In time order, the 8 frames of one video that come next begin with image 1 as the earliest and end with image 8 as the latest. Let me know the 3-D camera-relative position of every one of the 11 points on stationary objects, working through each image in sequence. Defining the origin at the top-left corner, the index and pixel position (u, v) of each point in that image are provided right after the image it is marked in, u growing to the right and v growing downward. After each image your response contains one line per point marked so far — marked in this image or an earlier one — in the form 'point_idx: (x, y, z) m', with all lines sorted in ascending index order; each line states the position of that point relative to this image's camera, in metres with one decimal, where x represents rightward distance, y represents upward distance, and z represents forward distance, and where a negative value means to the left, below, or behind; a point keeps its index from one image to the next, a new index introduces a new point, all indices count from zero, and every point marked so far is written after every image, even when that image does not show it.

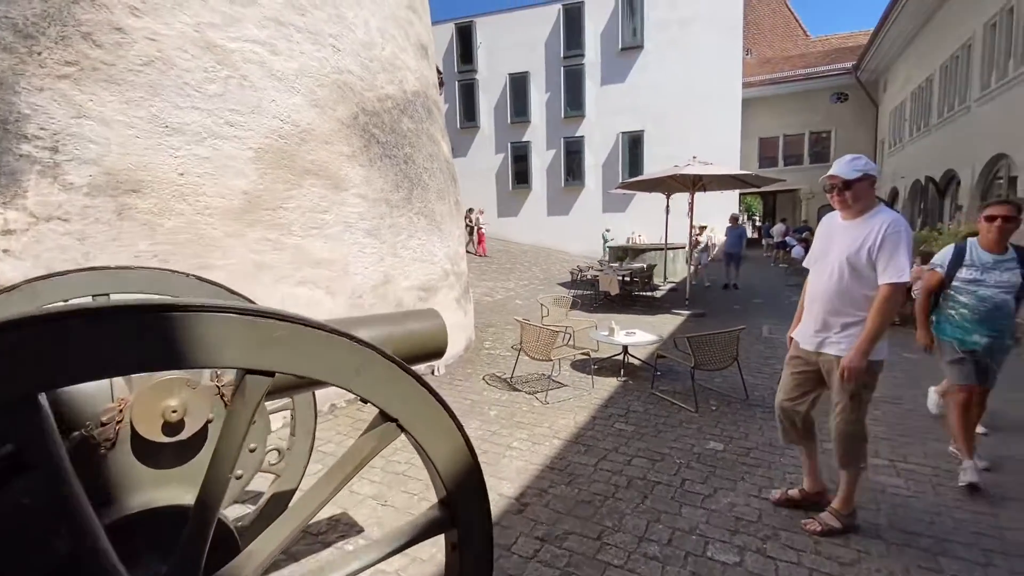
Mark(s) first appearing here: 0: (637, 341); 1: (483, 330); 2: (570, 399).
0: (+1.6, -0.7, +6.1) m
1: (-0.6, -0.8, +8.9) m
2: (+0.6, -1.2, +5.3) m
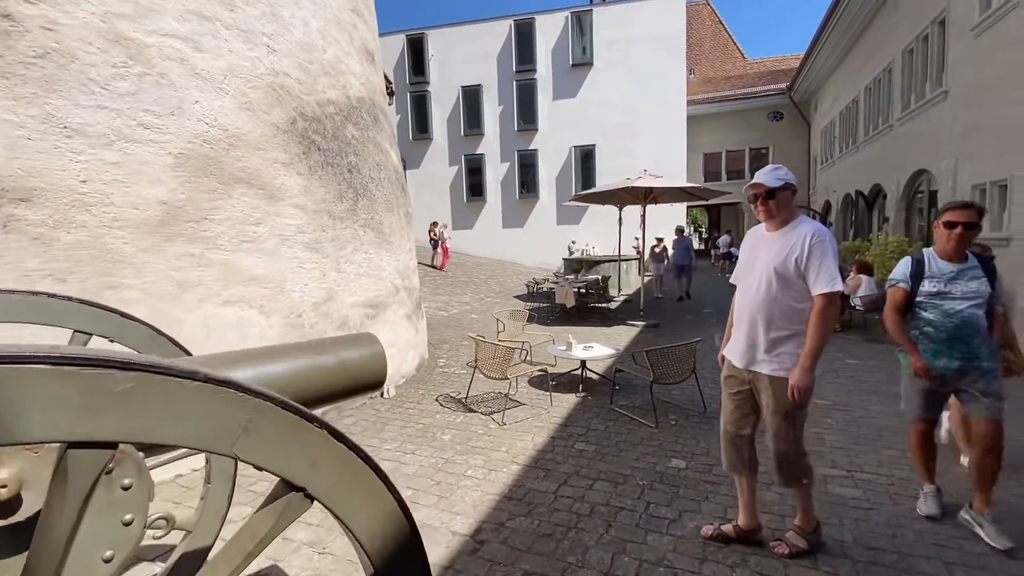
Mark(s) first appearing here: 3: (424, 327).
0: (+1.0, -0.8, +6.0) m
1: (-1.4, -1.1, +8.5) m
2: (+0.2, -1.4, +5.1) m
3: (-1.3, -0.6, +7.4) m
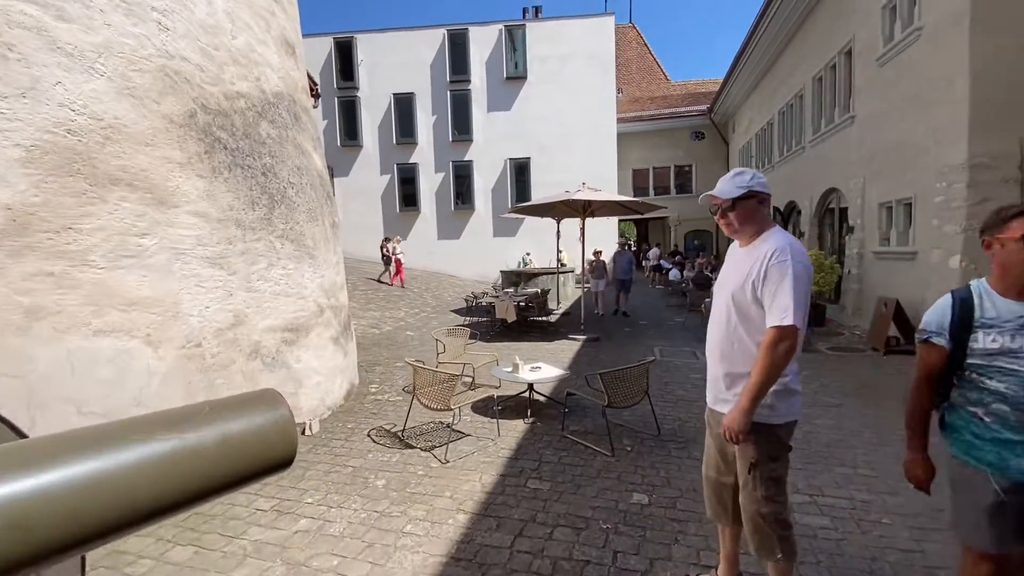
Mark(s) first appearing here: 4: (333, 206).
0: (+0.4, -1.0, +5.6) m
1: (-2.3, -1.3, +7.8) m
2: (-0.4, -1.6, +4.6) m
3: (-2.2, -0.8, +6.6) m
4: (-2.4, +1.1, +6.4) m
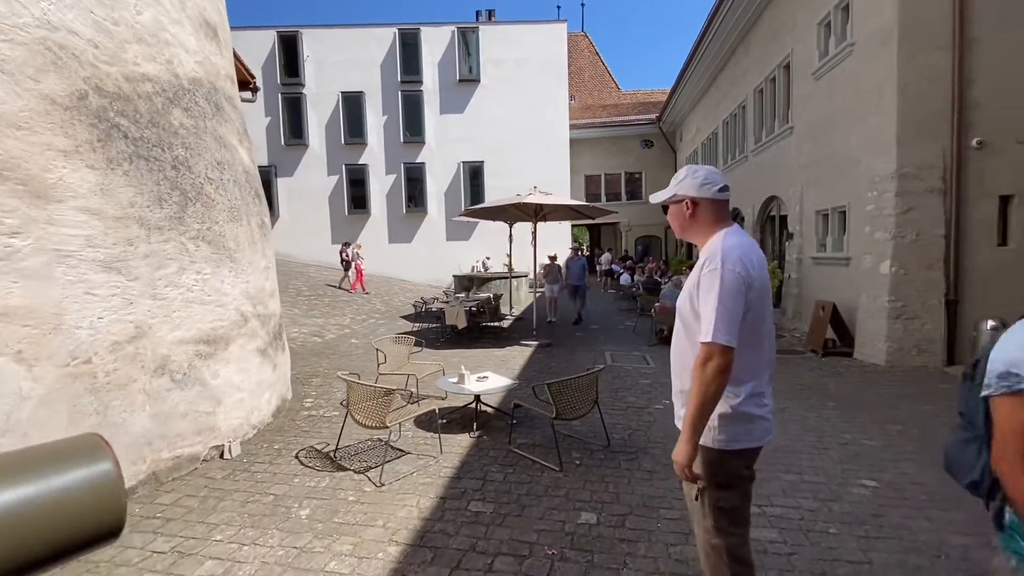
0: (-0.2, -1.1, +5.3) m
1: (-3.1, -1.4, +7.2) m
2: (-0.9, -1.6, +4.2) m
3: (-2.9, -0.9, +6.1) m
4: (-3.0, +1.0, +5.9) m
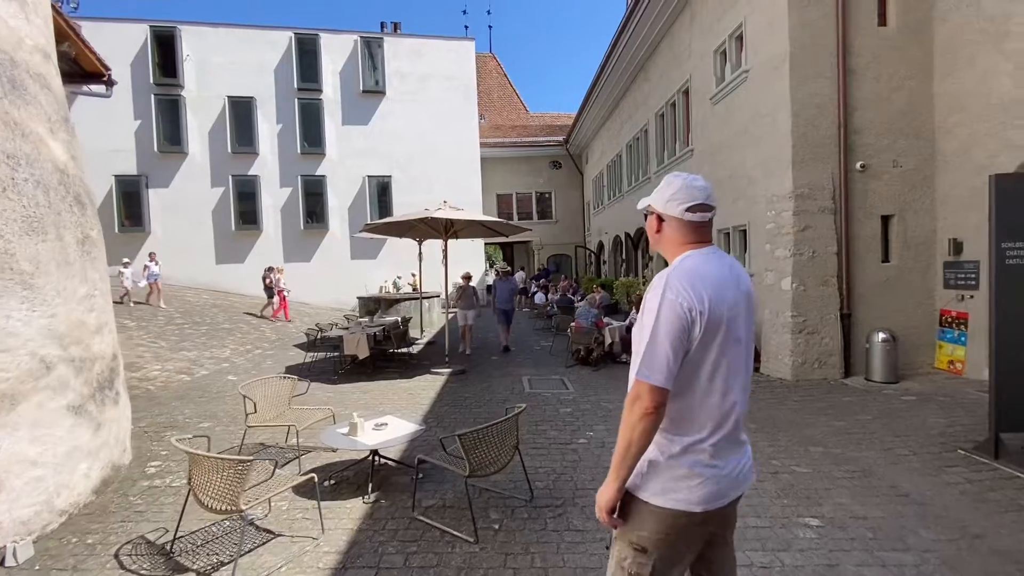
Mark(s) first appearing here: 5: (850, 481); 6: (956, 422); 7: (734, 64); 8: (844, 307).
0: (-1.1, -1.4, +4.4) m
1: (-4.3, -1.8, +5.8) m
2: (-1.5, -1.8, +3.2) m
3: (-3.8, -1.2, +4.7) m
4: (-4.0, +0.7, +4.5) m
5: (+3.1, -1.8, +4.5) m
6: (+5.5, -1.7, +6.0) m
7: (+4.8, +4.8, +10.5) m
8: (+5.8, -0.3, +8.4) m
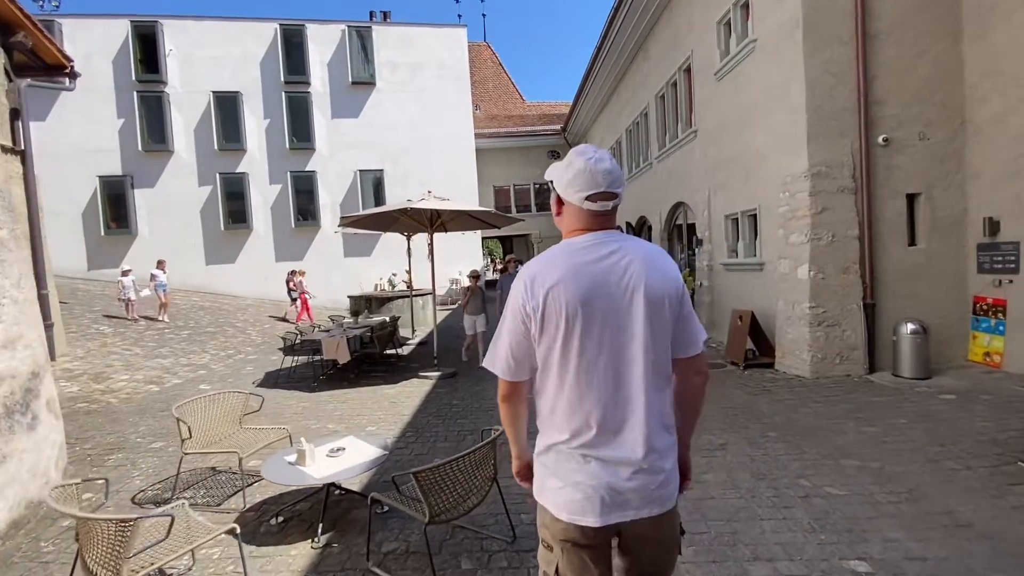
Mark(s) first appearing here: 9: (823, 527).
0: (-1.3, -1.4, +3.7) m
1: (-4.4, -1.9, +5.1) m
2: (-1.7, -1.9, +2.5) m
3: (-4.0, -1.3, +4.0) m
4: (-4.2, +0.6, +3.8) m
5: (+3.0, -1.7, +3.7) m
6: (+5.4, -1.5, +5.3) m
7: (+4.5, +5.0, +9.7) m
8: (+5.6, -0.1, +7.7) m
9: (+2.3, -1.7, +3.5) m
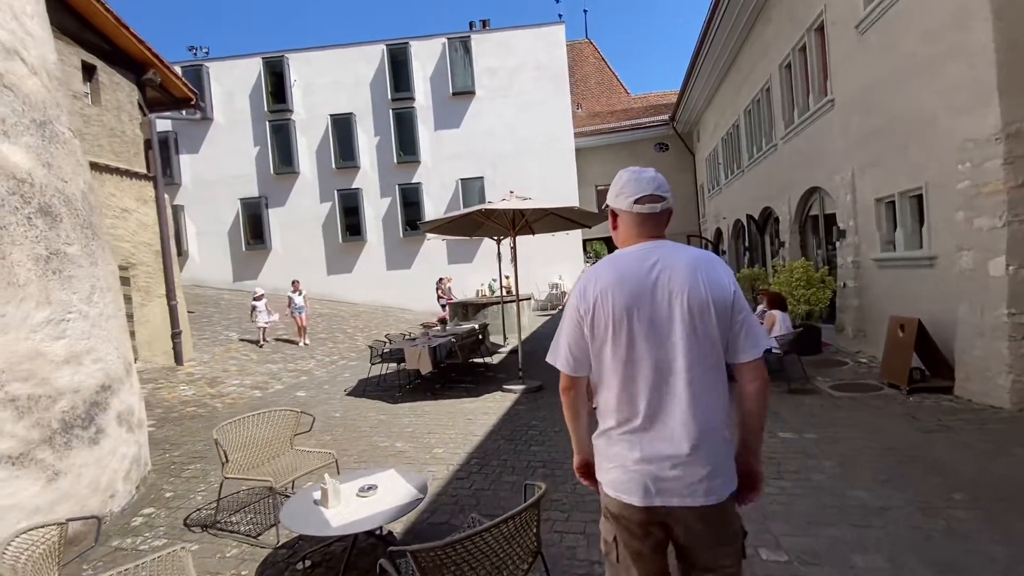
0: (-0.9, -1.4, +3.1) m
1: (-3.7, -2.0, +5.2) m
2: (-1.6, -1.9, +2.0) m
3: (-3.5, -1.4, +4.1) m
4: (-3.8, +0.5, +3.9) m
5: (+3.2, -1.7, +2.2) m
6: (+6.0, -1.5, +3.2) m
7: (+6.0, +5.0, +7.7) m
8: (+6.7, -0.1, +5.4) m
9: (+2.5, -1.7, +2.1) m
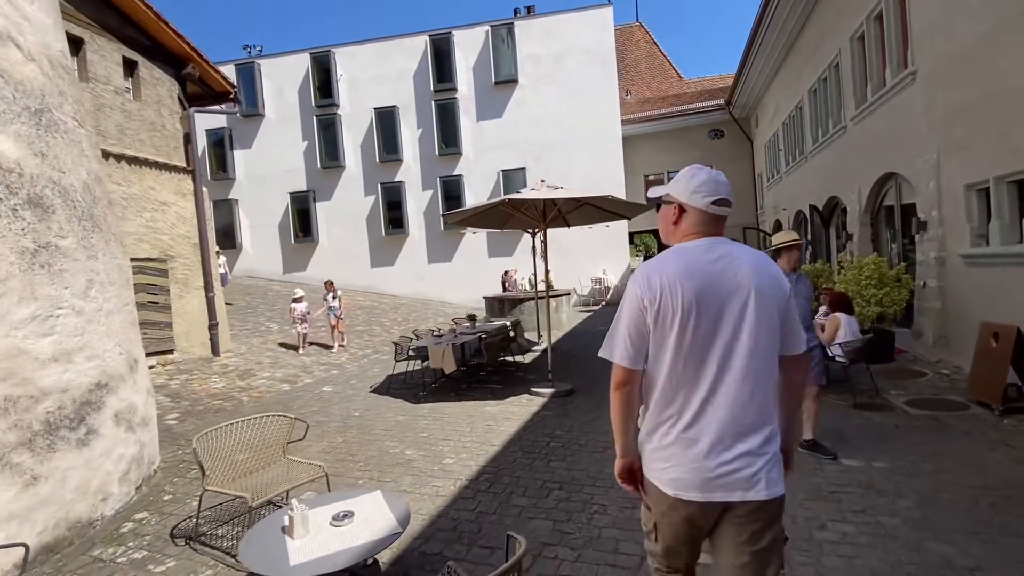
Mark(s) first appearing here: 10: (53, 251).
0: (-1.0, -1.4, +2.7) m
1: (-3.5, -1.9, +5.0) m
2: (-1.7, -2.0, +1.7) m
3: (-3.4, -1.4, +3.9) m
4: (-3.7, +0.5, +3.8) m
5: (+3.1, -1.7, +1.4) m
6: (+5.9, -1.6, +2.1) m
7: (+6.4, +5.0, +6.5) m
8: (+6.8, -0.2, +4.2) m
9: (+2.3, -1.8, +1.4) m
10: (-3.7, +0.3, +3.9) m
